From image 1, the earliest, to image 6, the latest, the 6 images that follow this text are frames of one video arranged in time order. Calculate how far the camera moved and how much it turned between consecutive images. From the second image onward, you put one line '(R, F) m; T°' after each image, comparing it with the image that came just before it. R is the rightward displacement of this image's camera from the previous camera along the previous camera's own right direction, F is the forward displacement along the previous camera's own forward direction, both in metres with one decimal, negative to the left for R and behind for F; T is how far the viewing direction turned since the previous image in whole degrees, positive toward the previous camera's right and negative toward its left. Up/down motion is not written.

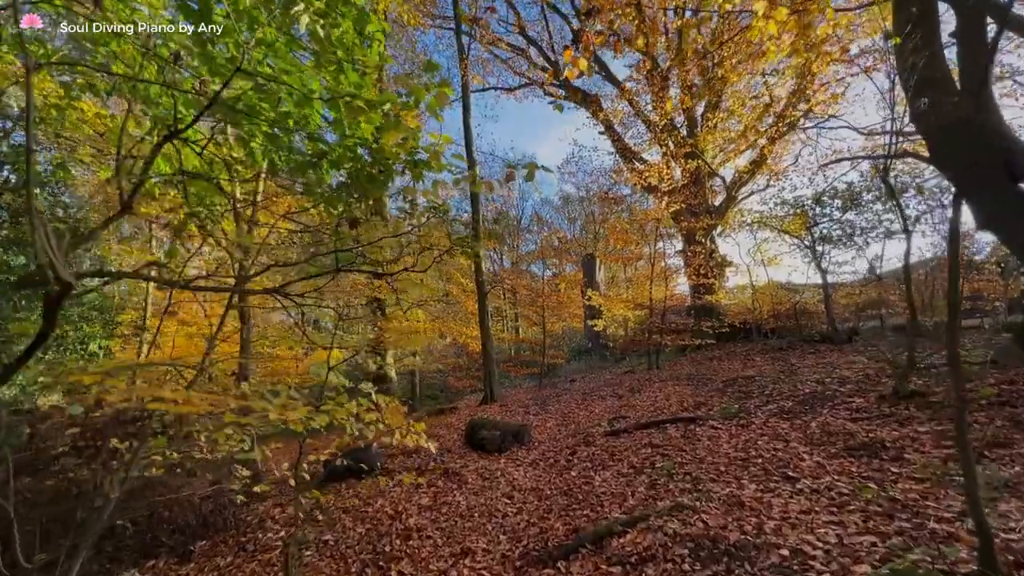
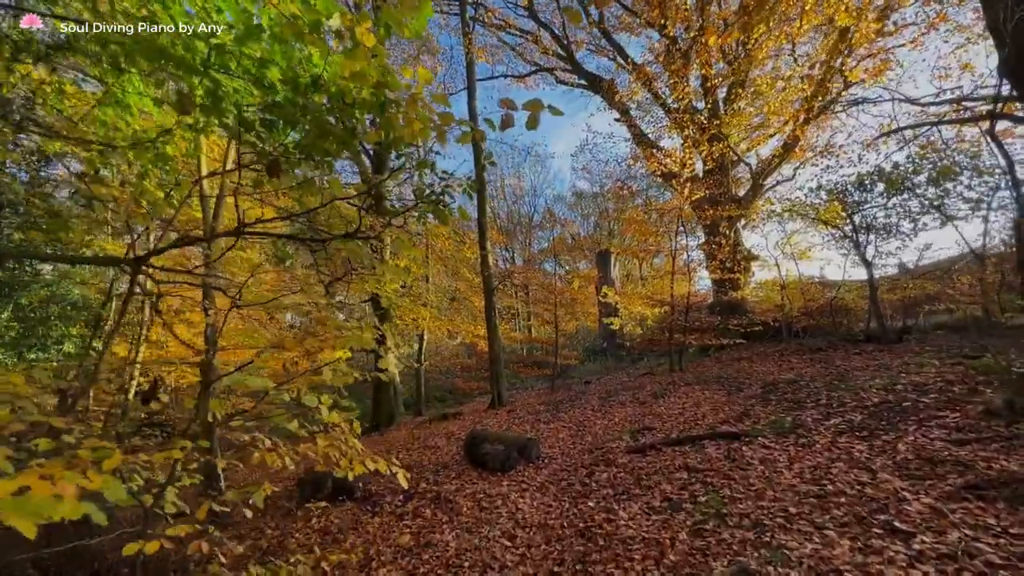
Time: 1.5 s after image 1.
(+0.1, +1.0) m; -2°
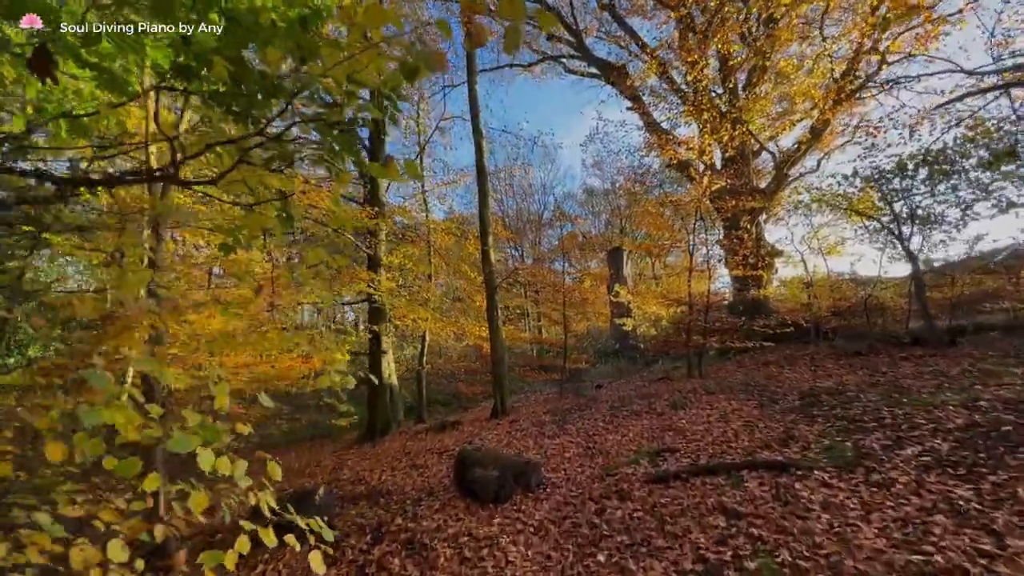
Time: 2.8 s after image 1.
(+0.2, +1.0) m; -1°
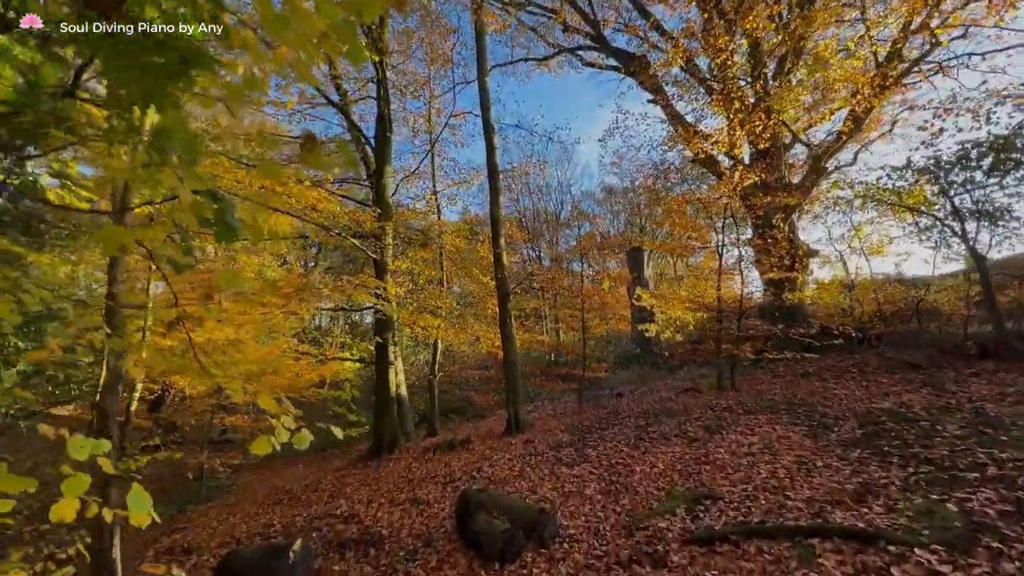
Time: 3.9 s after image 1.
(+0.1, +0.8) m; -2°
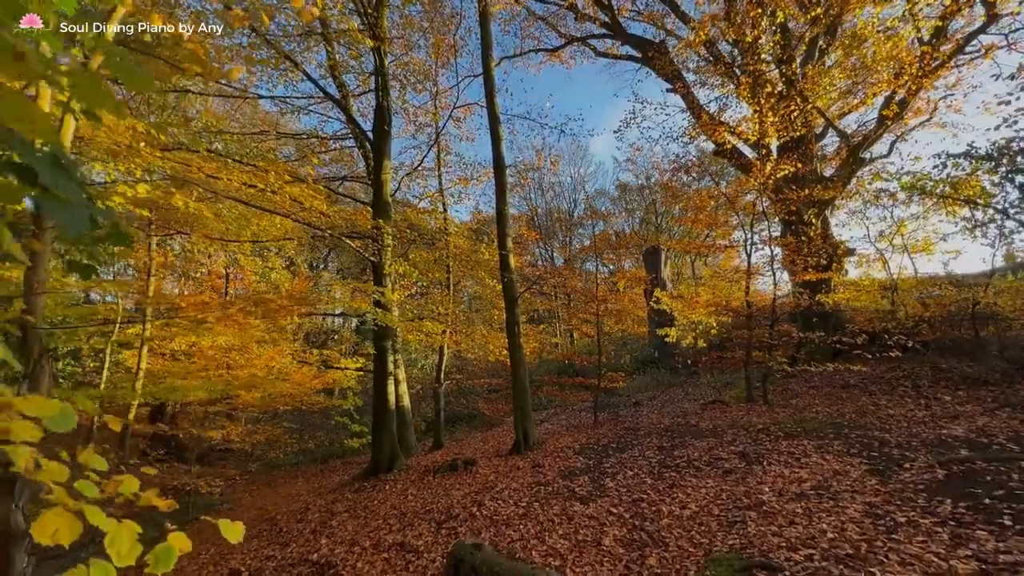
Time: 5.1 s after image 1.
(+0.1, +0.9) m; -2°
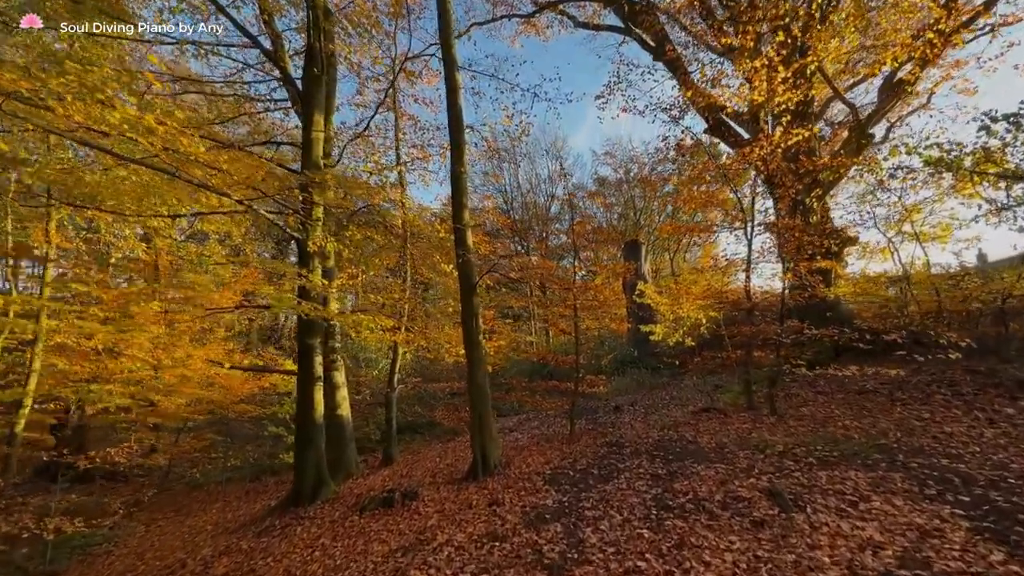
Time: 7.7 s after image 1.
(+0.3, +1.9) m; +3°
